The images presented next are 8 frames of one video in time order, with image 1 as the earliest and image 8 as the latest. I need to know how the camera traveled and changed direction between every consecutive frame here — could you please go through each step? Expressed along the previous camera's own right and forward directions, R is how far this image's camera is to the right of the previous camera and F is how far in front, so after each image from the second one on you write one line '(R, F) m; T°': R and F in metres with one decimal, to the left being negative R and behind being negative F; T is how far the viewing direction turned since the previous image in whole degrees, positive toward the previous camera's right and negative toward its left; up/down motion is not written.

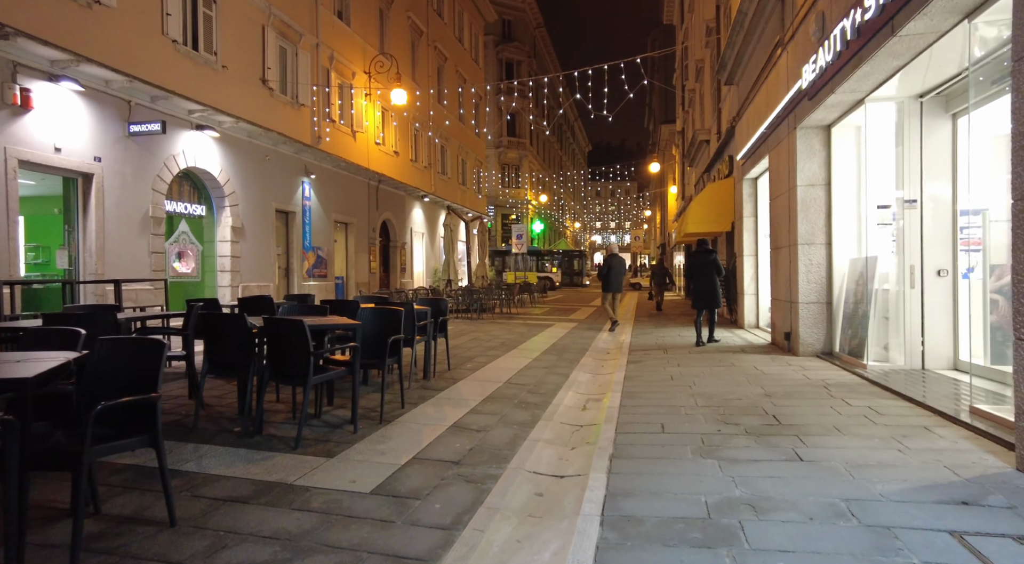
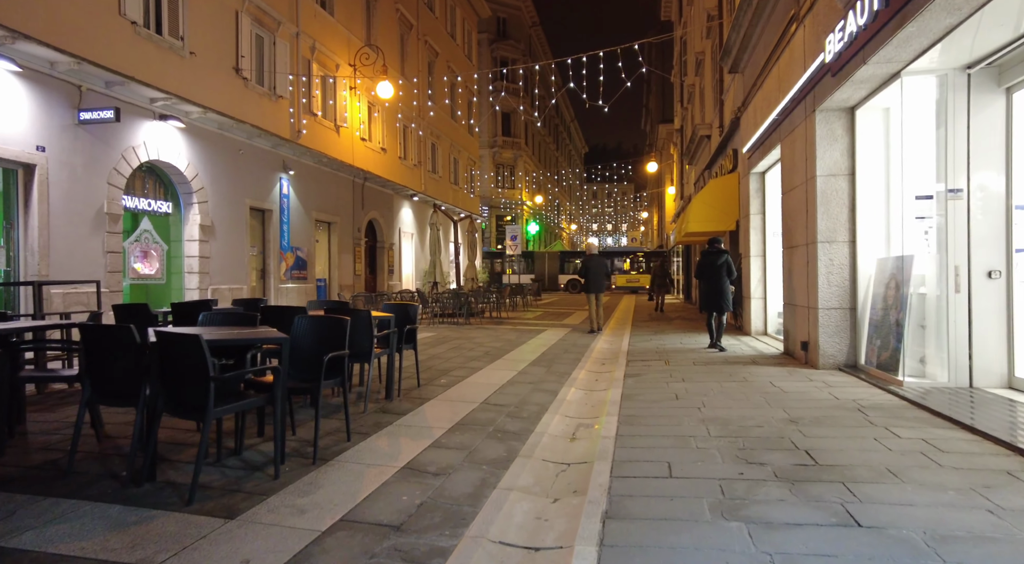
(+0.2, +1.0) m; 0°
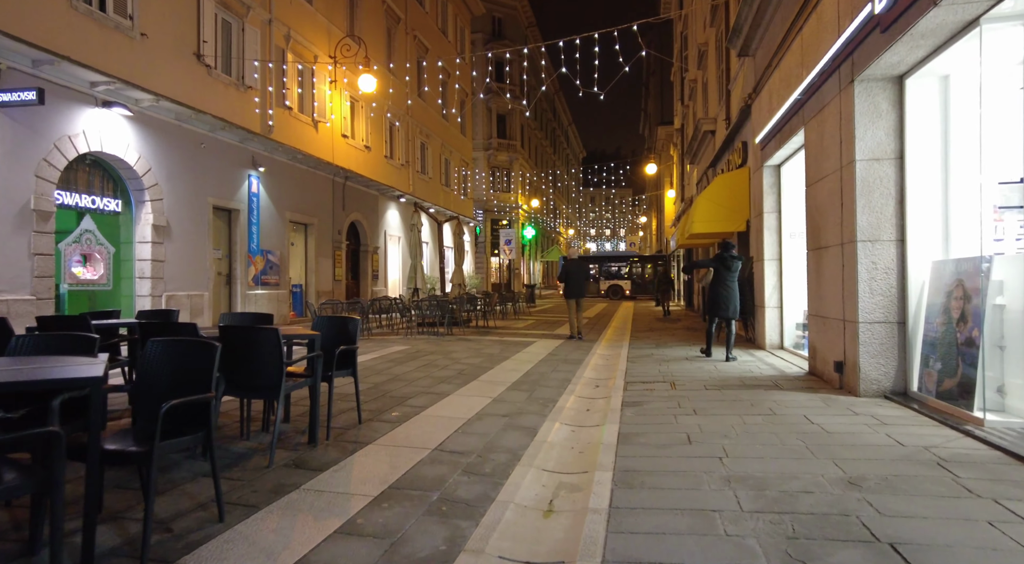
(+0.2, +1.3) m; 0°
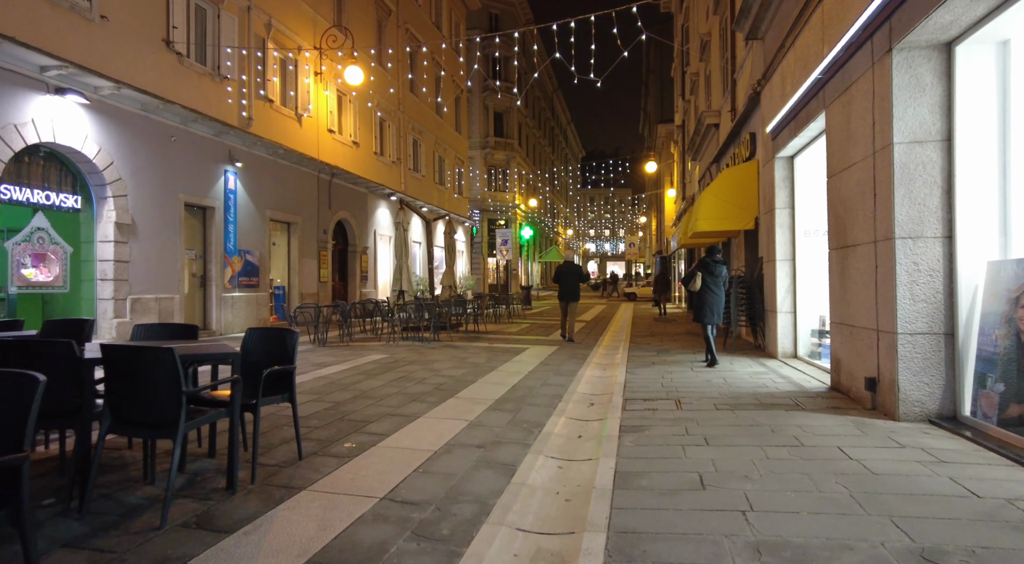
(+0.2, +0.9) m; 0°
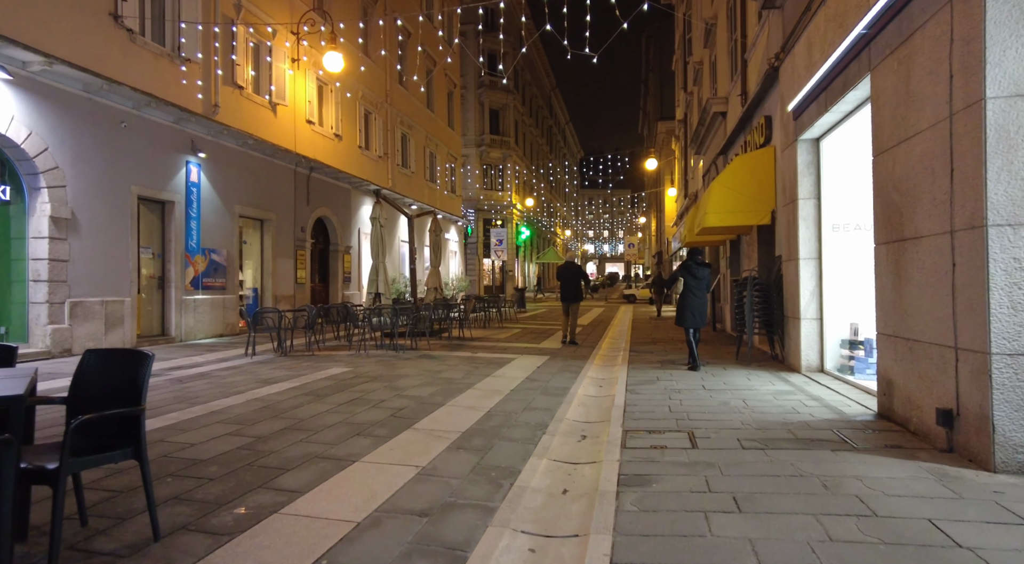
(+0.2, +1.3) m; 0°
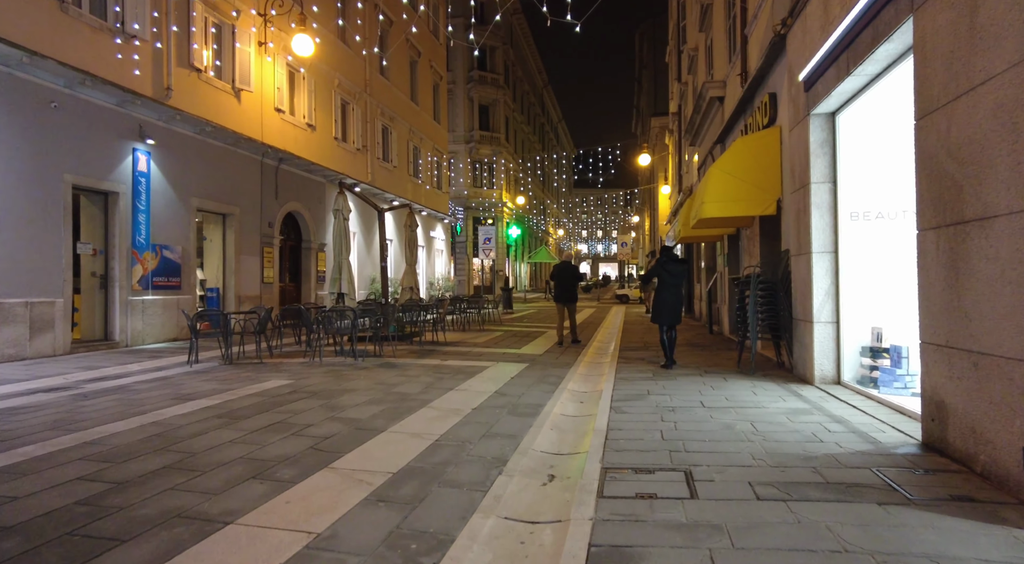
(+0.3, +1.2) m; 0°
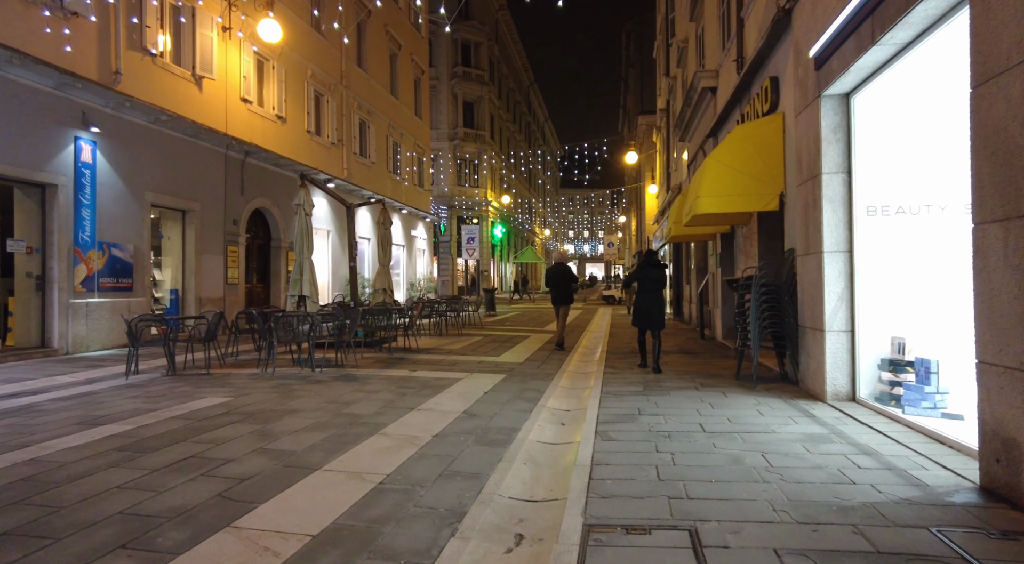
(+0.2, +0.9) m; +1°
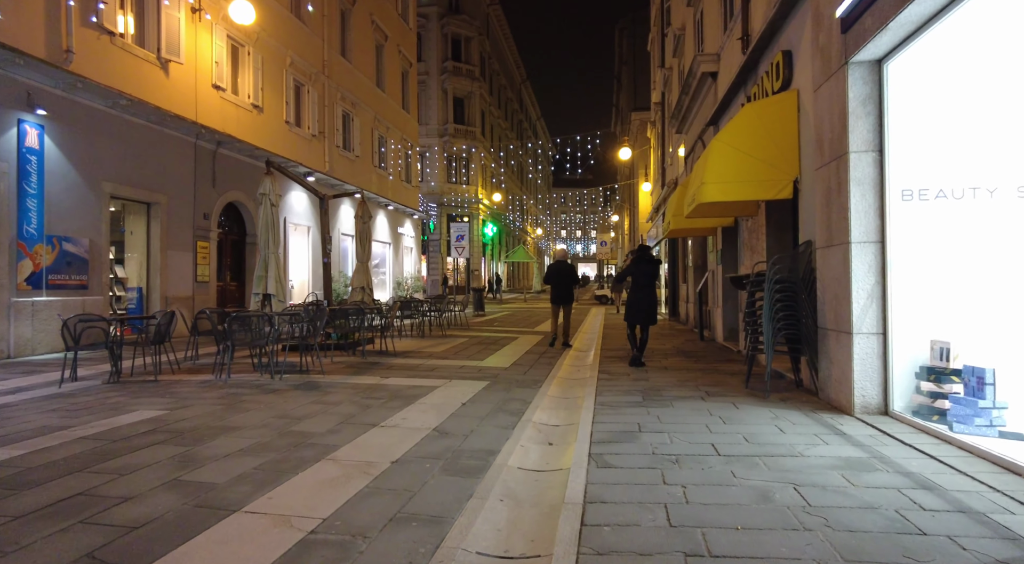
(+0.1, +0.9) m; +1°
